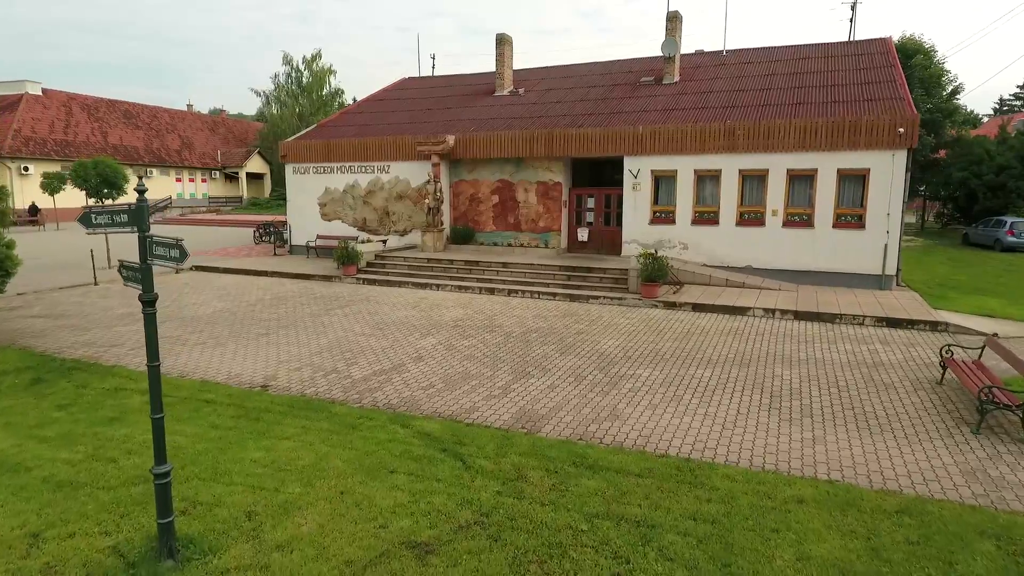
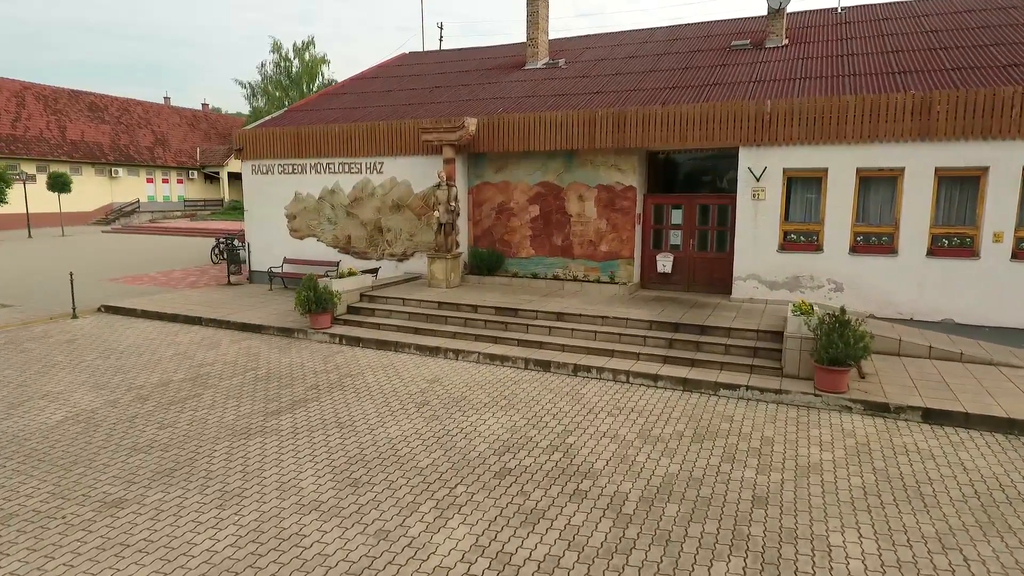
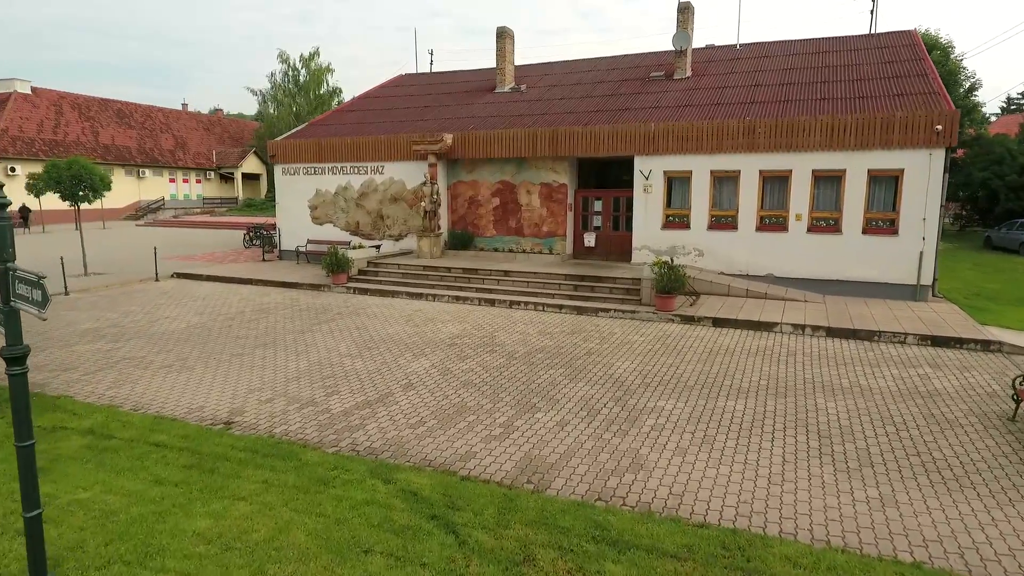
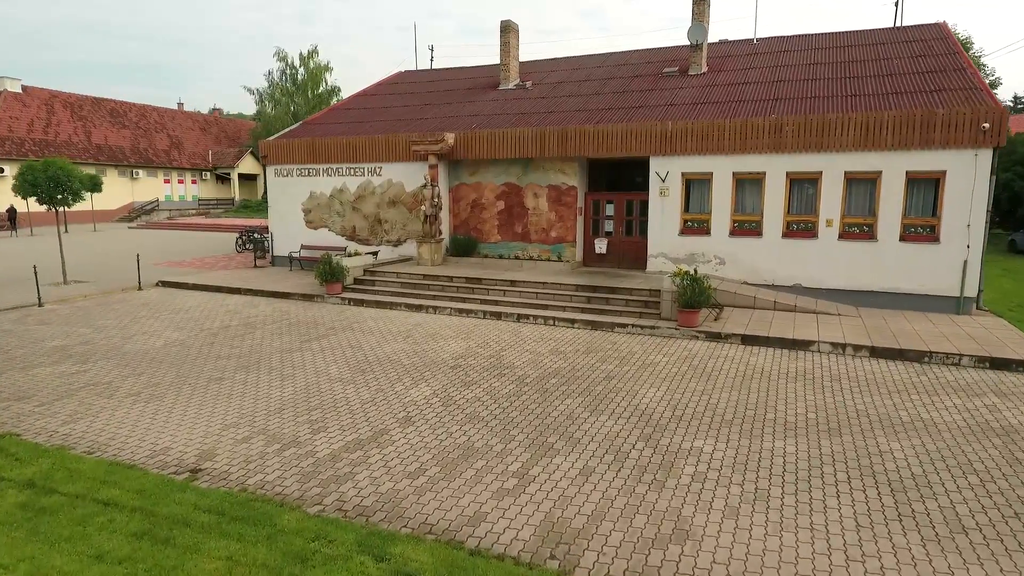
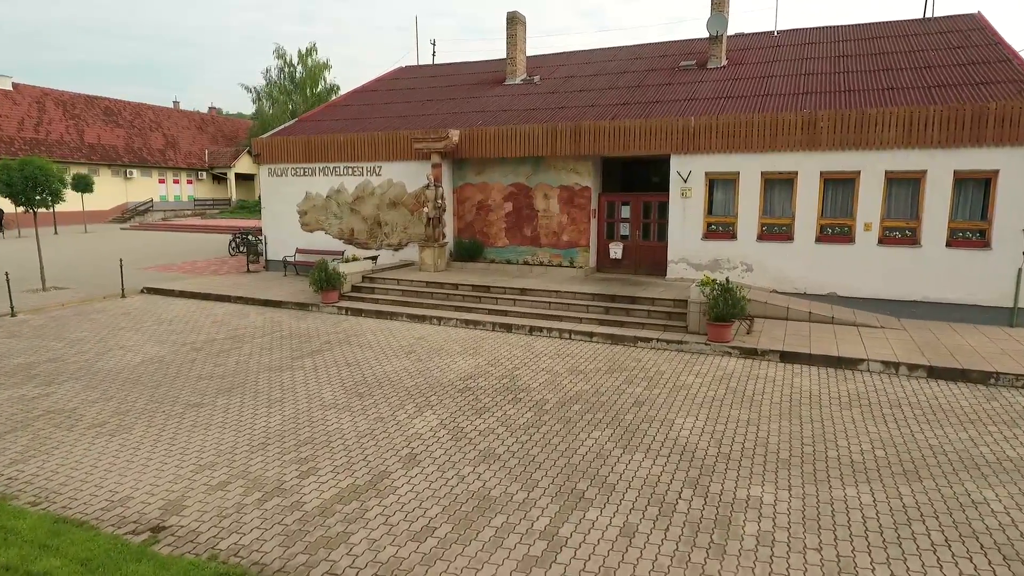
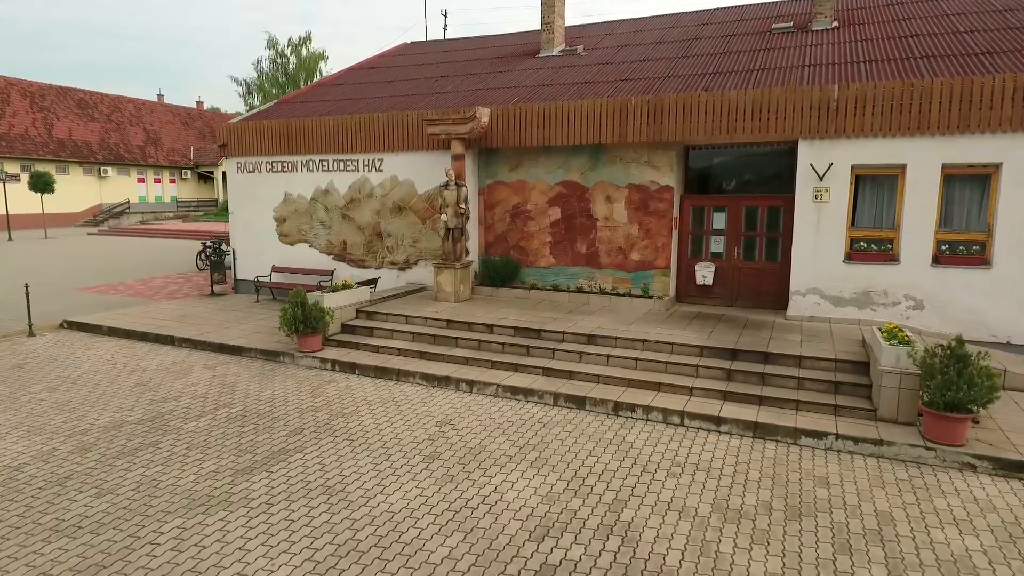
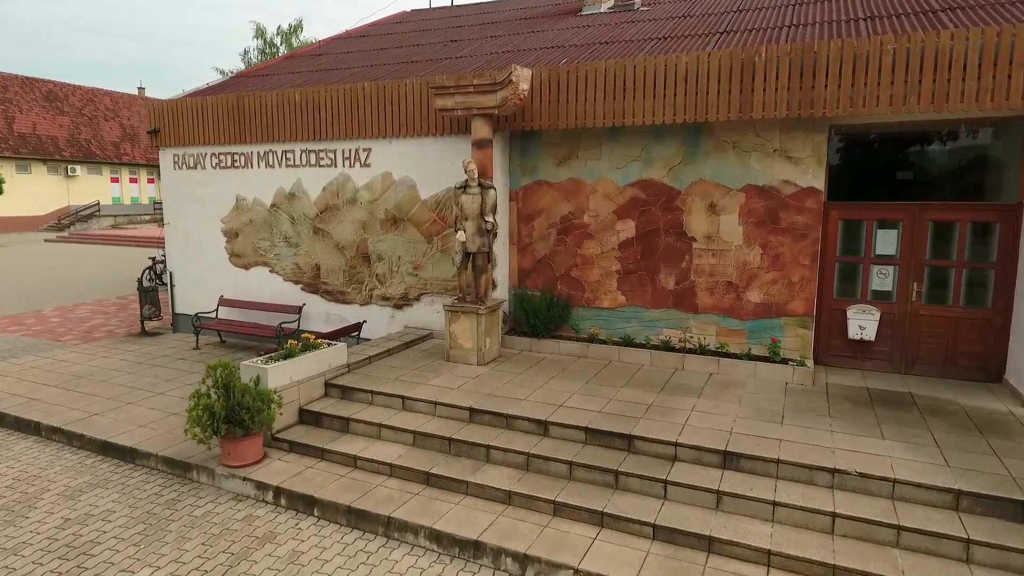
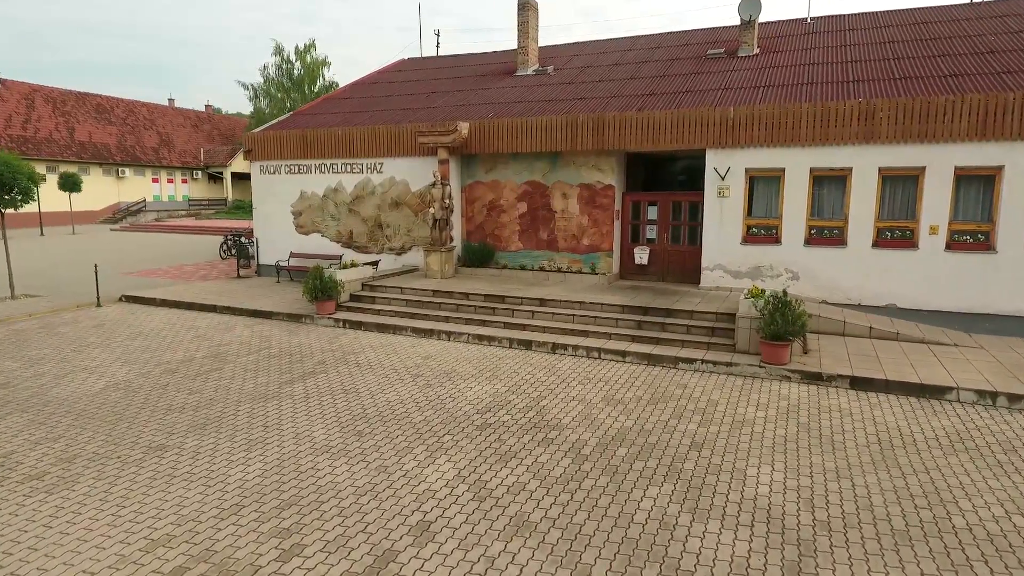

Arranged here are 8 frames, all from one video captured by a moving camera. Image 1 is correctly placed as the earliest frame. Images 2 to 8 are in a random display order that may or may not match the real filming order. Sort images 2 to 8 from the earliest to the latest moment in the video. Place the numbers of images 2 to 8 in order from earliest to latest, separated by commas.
3, 4, 5, 8, 2, 6, 7
